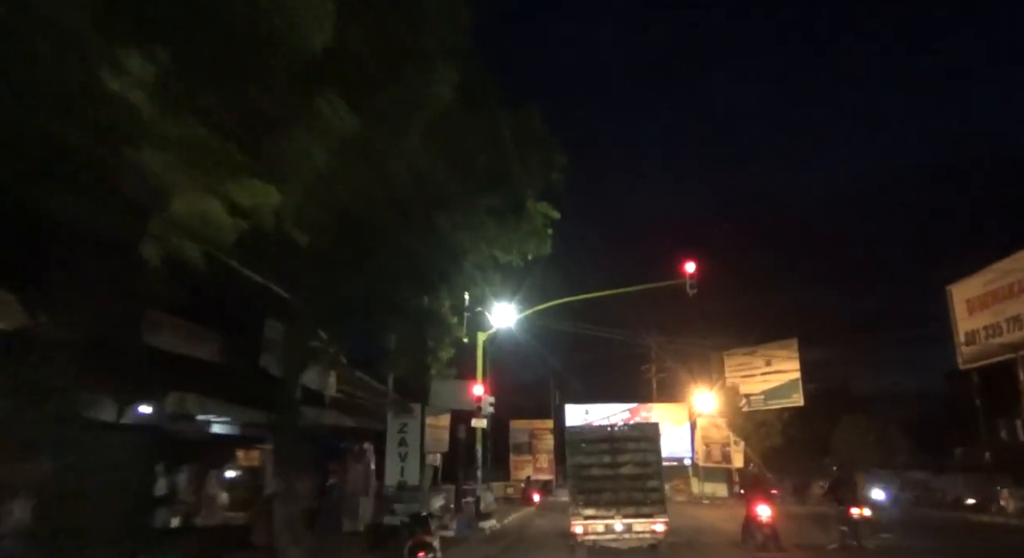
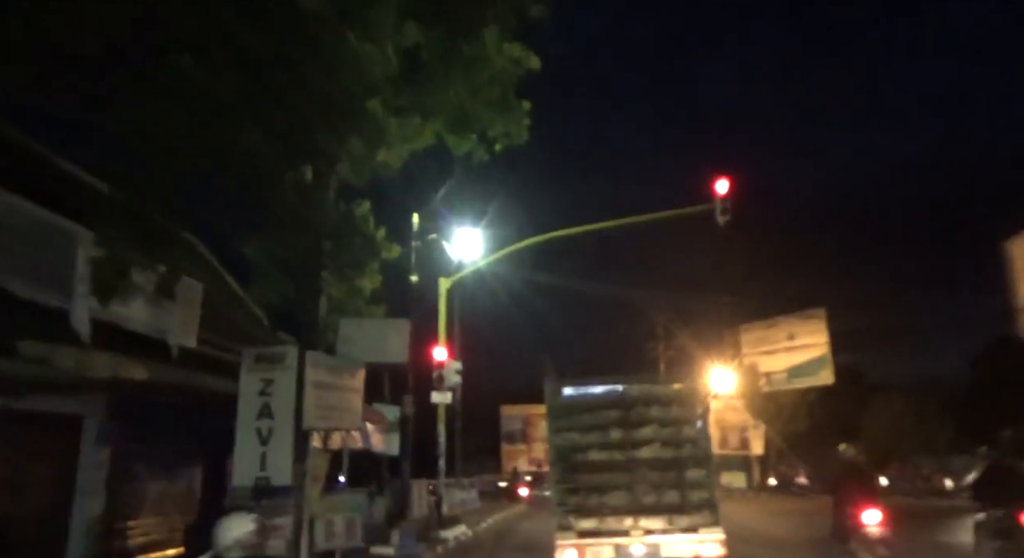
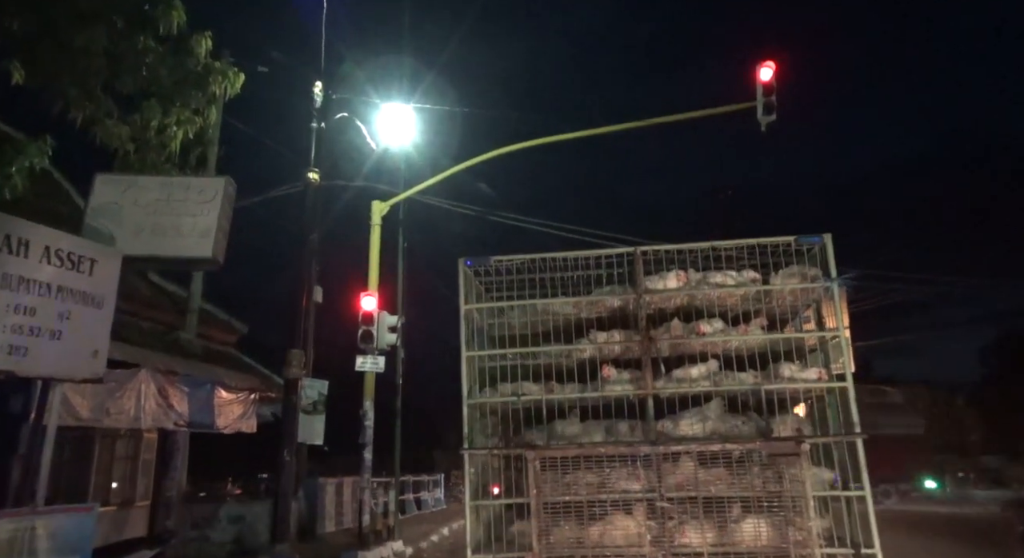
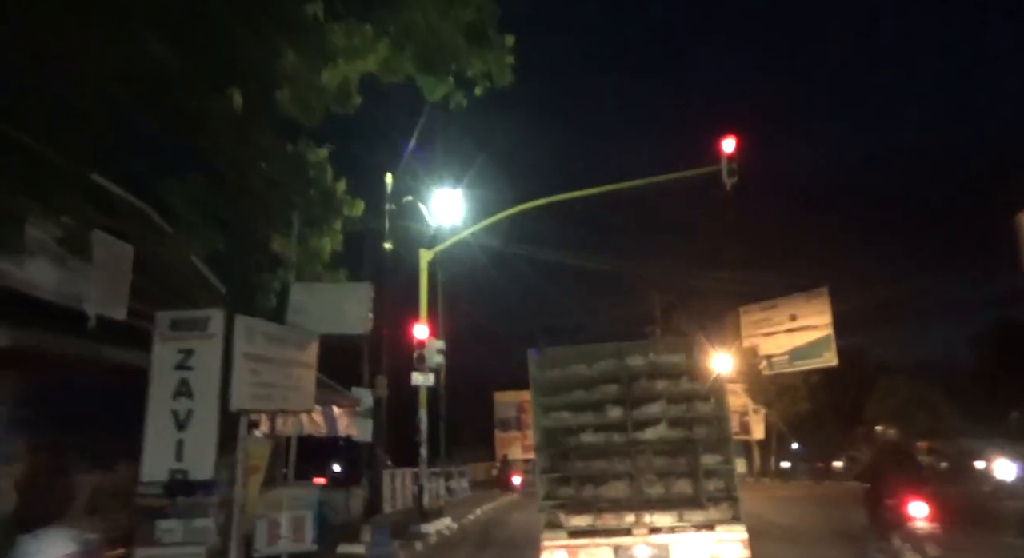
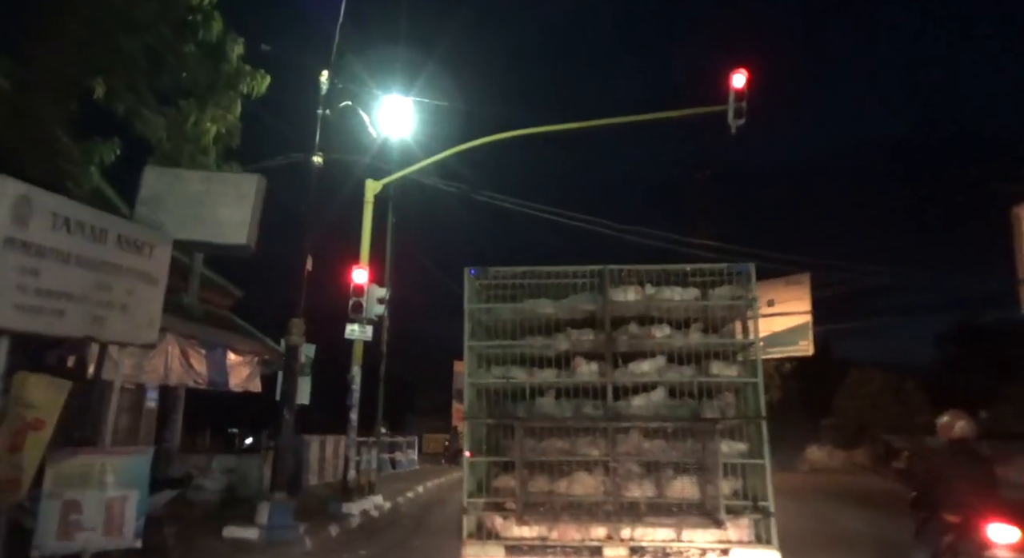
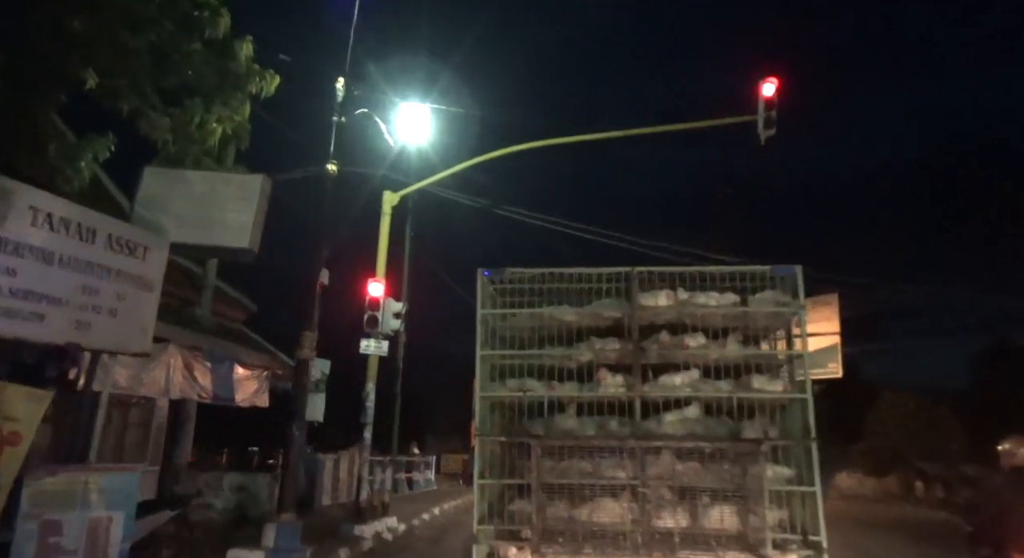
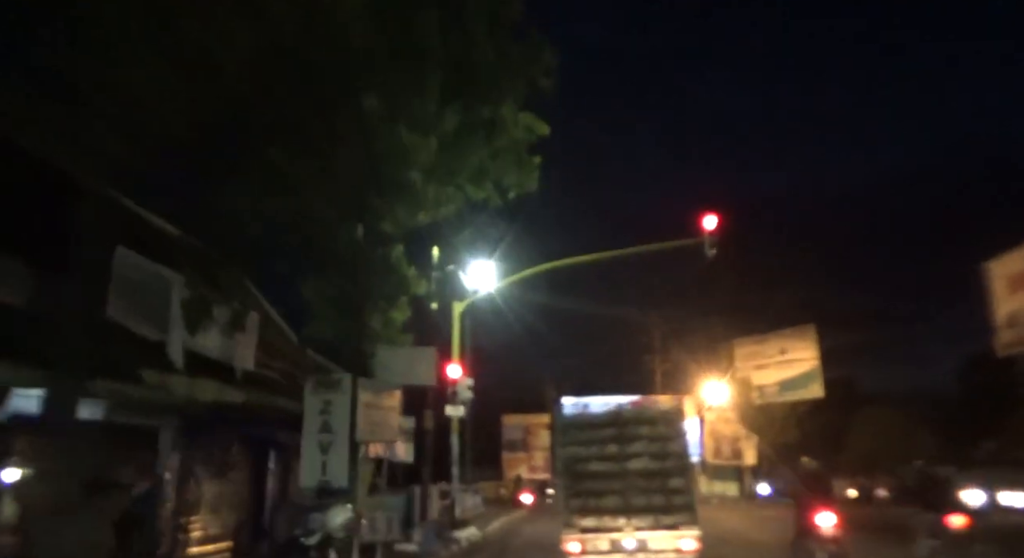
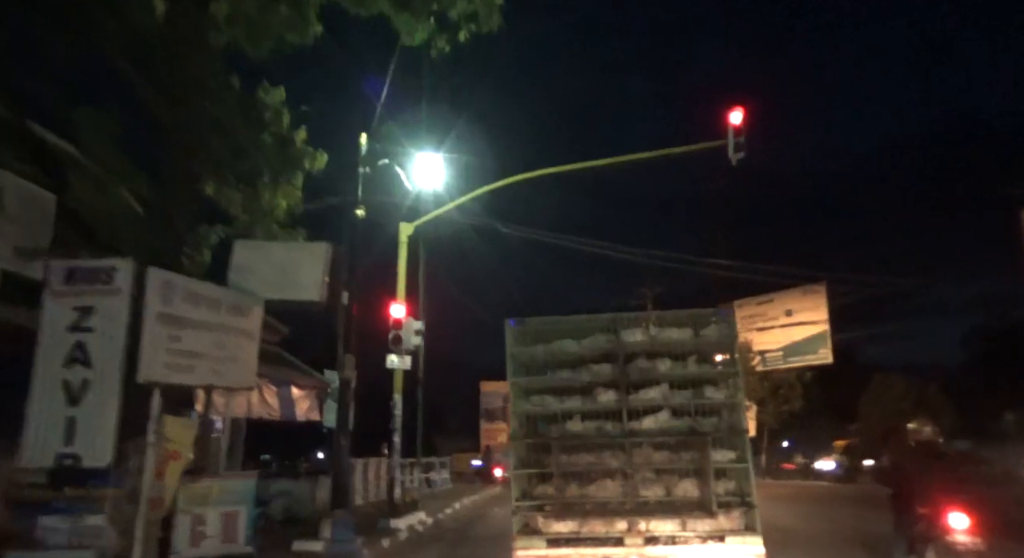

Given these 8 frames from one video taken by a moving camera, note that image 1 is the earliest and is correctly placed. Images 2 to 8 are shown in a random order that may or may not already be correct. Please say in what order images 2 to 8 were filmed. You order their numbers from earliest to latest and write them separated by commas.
7, 2, 4, 8, 5, 6, 3
